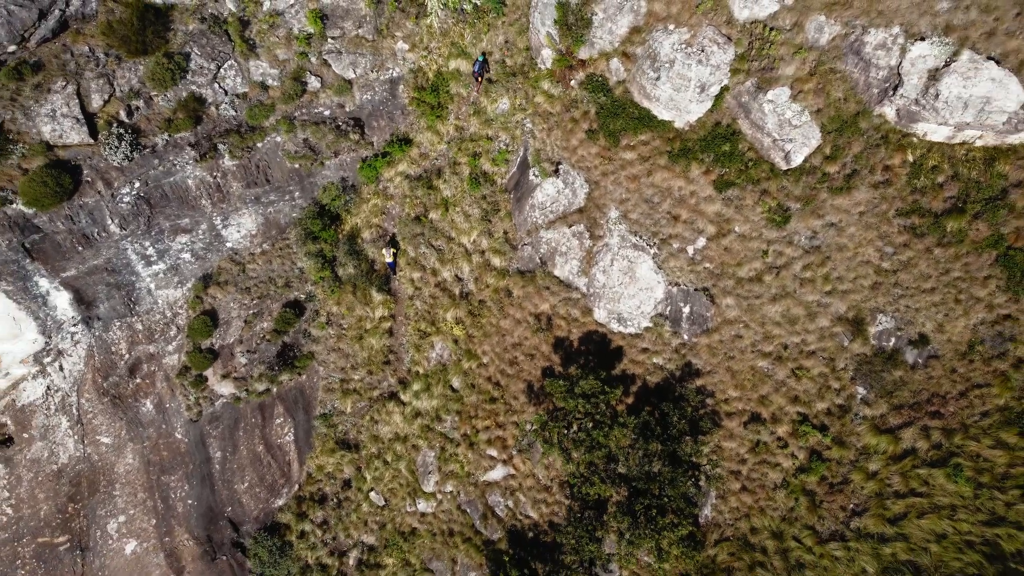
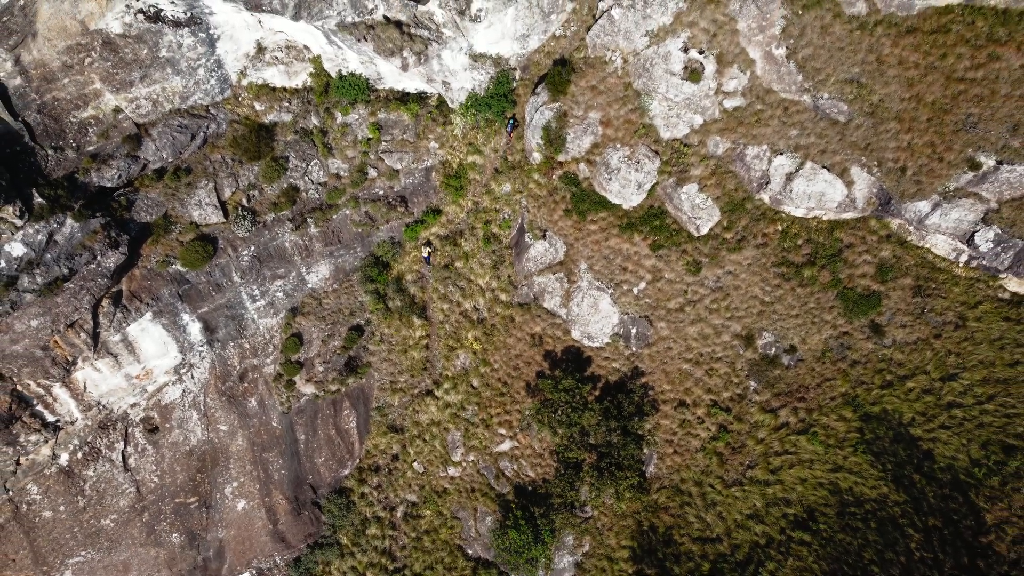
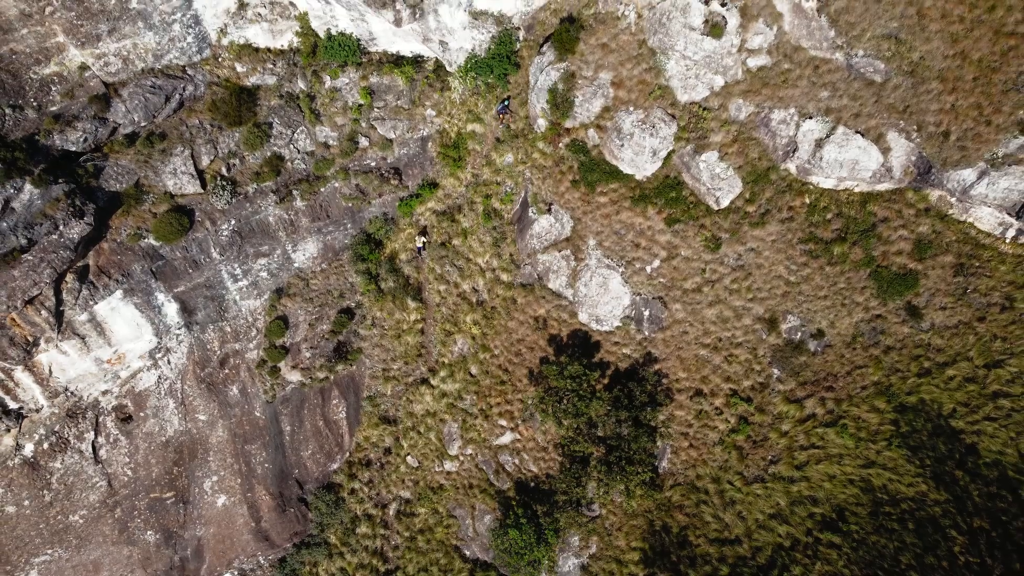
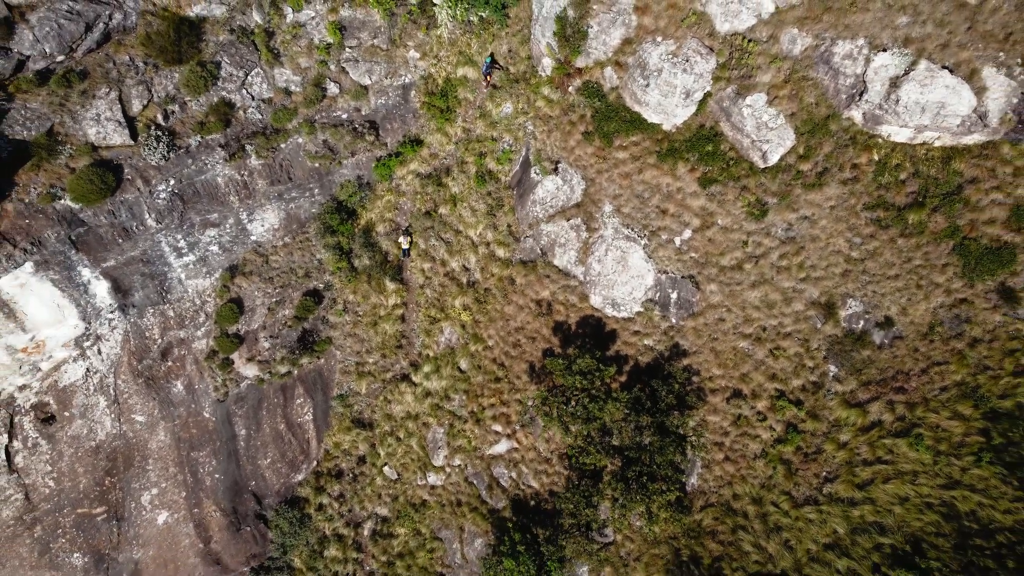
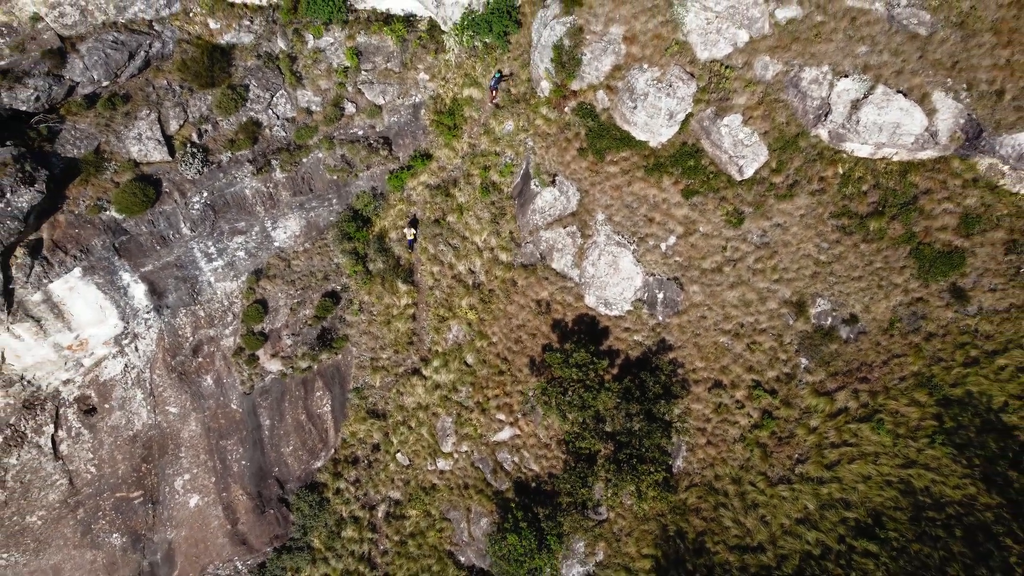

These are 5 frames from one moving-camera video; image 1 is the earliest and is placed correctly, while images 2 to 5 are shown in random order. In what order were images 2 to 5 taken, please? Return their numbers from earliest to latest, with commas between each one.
4, 5, 3, 2
